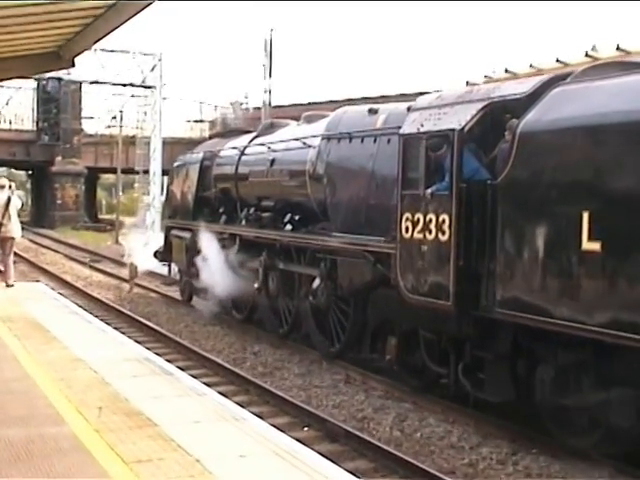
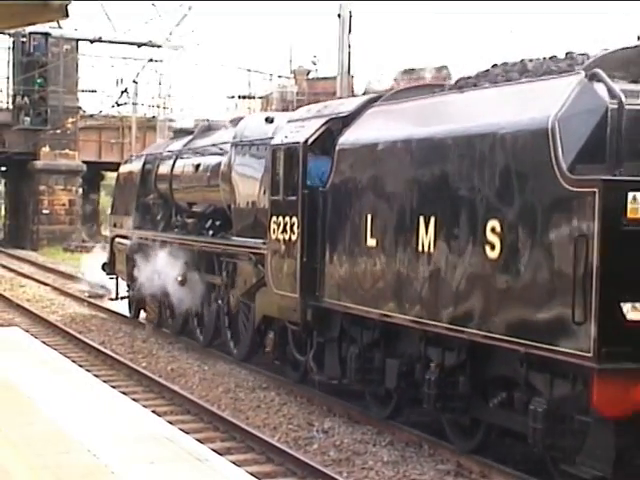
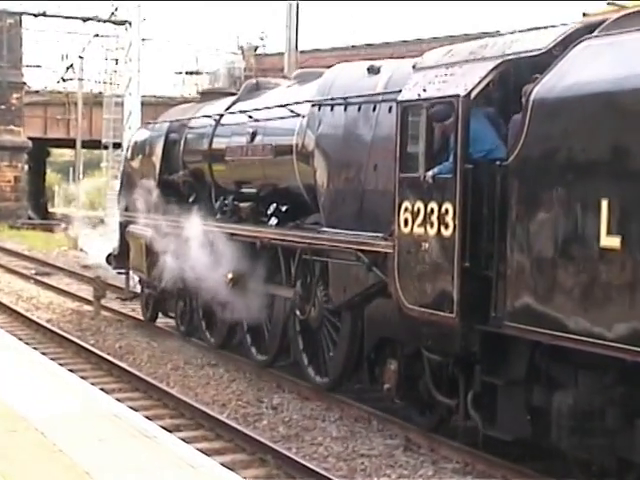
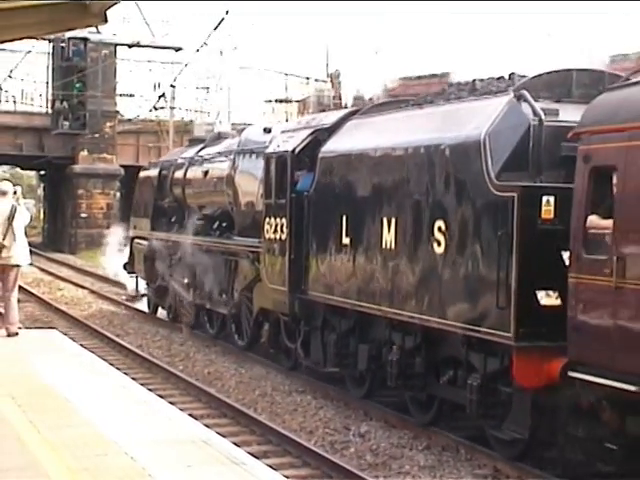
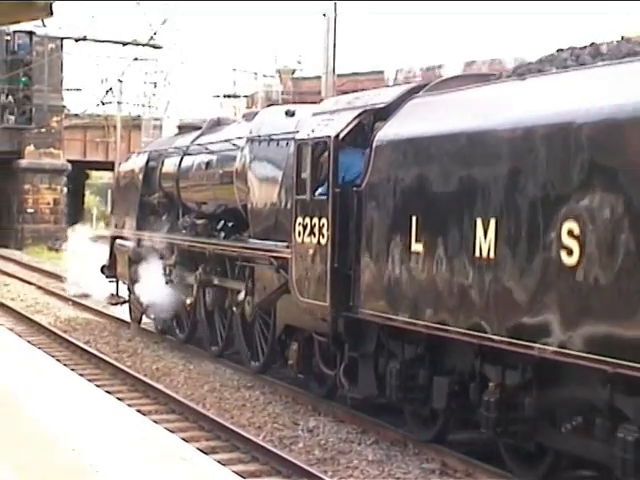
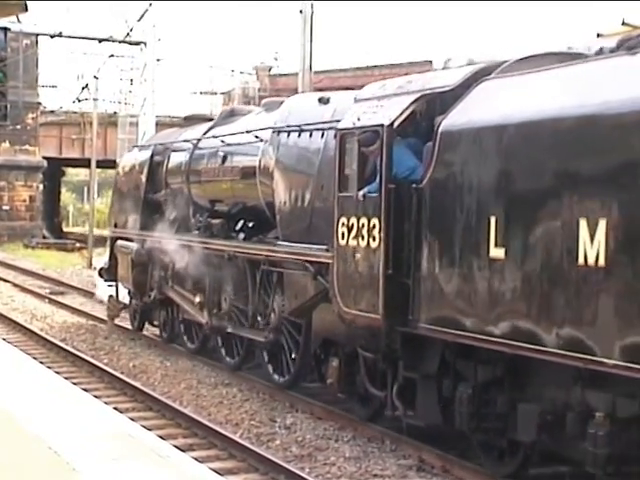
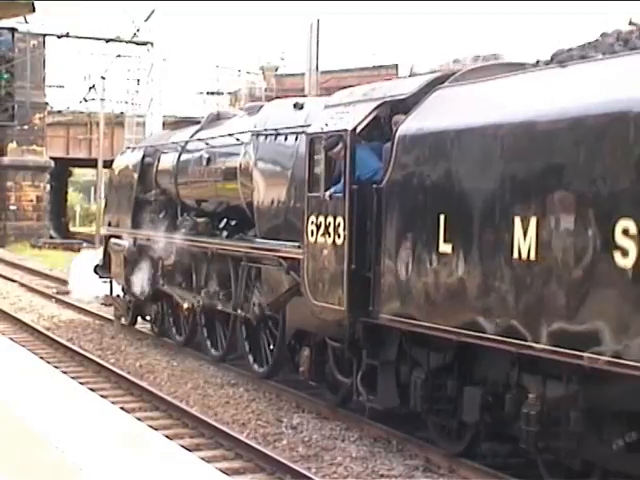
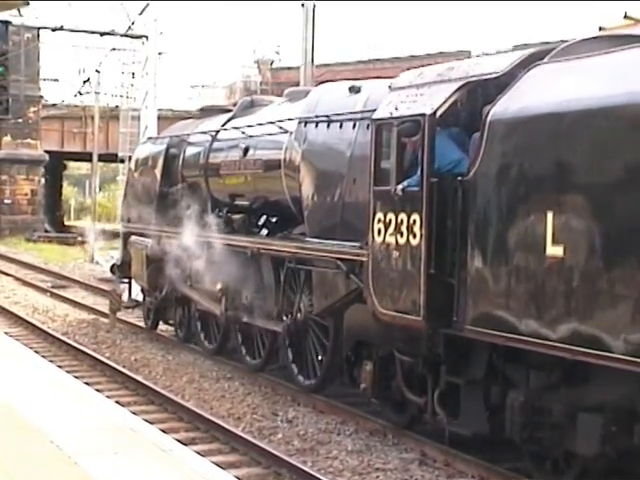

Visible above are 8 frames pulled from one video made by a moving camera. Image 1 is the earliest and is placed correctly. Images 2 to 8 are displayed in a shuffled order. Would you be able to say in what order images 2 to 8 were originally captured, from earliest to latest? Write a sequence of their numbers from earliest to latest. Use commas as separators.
3, 8, 6, 7, 5, 2, 4
